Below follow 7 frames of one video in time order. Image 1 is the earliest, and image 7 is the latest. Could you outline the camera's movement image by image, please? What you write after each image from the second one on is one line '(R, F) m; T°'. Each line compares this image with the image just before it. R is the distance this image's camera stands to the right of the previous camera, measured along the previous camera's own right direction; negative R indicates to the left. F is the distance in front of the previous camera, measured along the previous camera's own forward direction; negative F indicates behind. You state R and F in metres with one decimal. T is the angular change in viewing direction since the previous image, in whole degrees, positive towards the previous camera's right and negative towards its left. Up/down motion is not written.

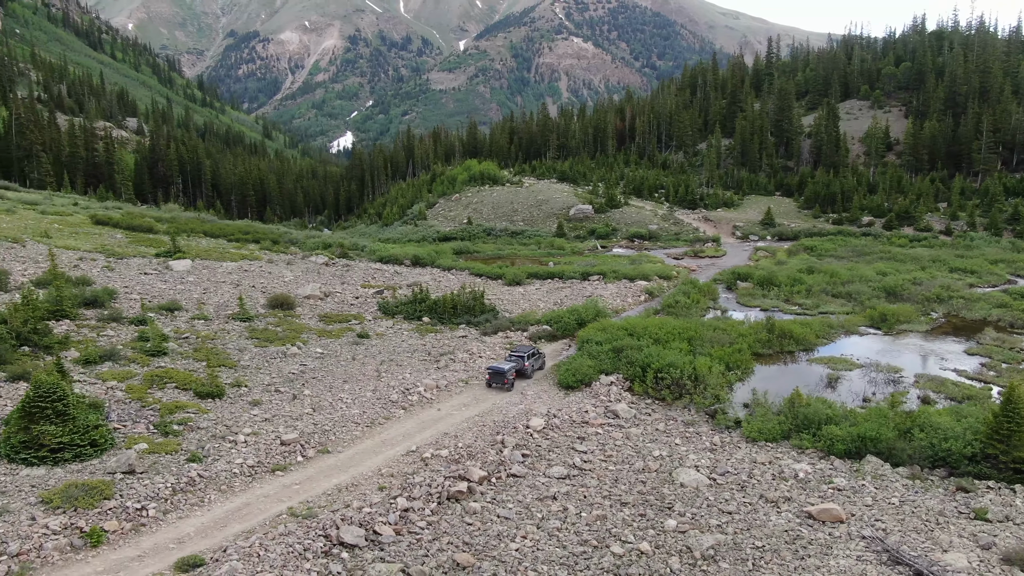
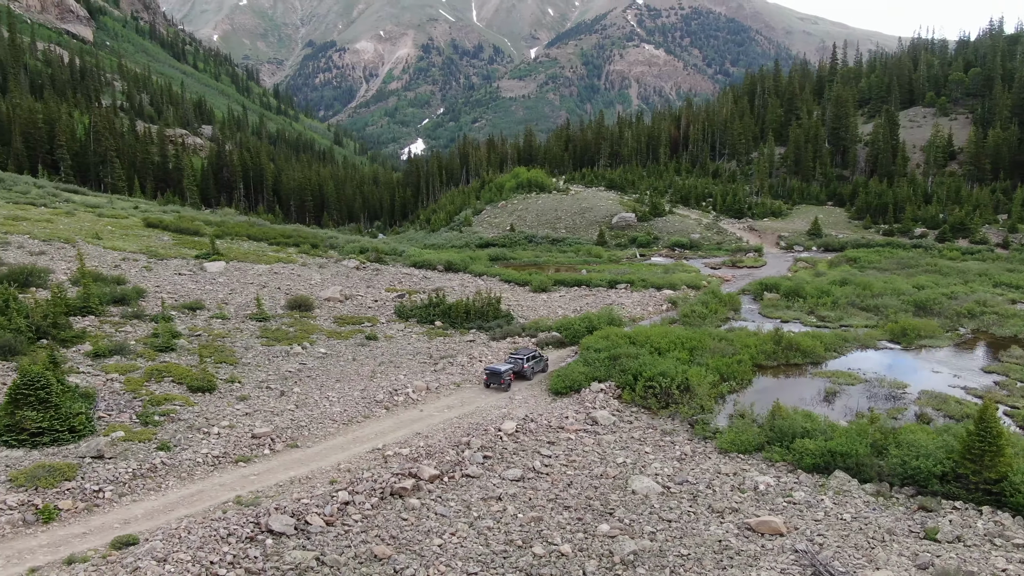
(+2.2, -0.3) m; -5°
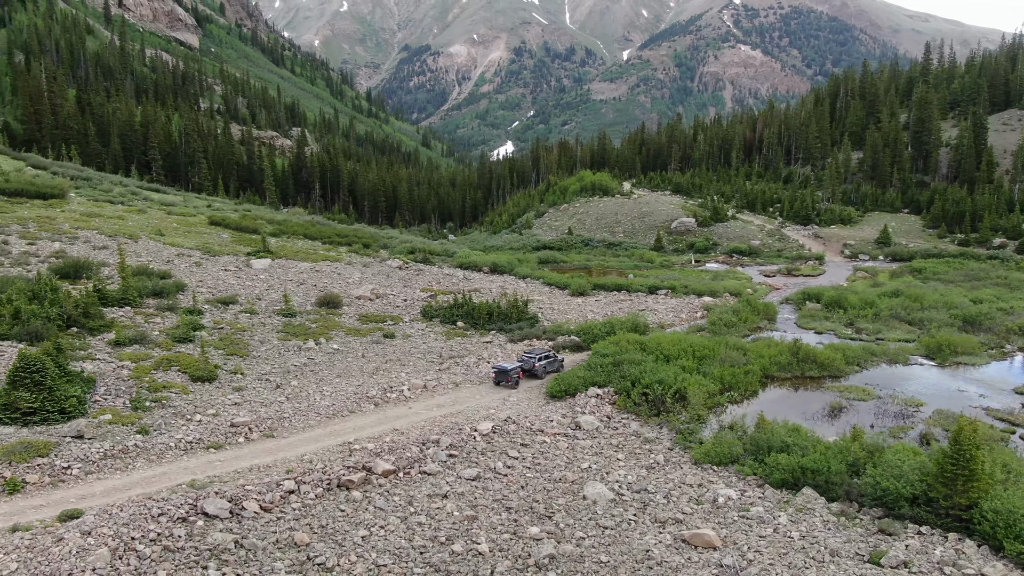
(+2.6, -0.1) m; -7°
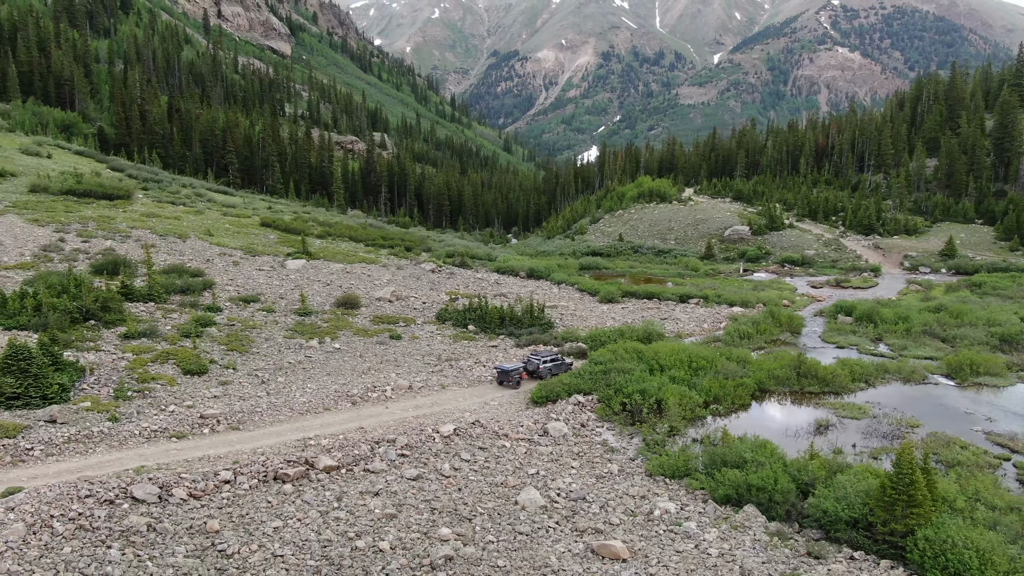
(+2.9, -0.1) m; -6°
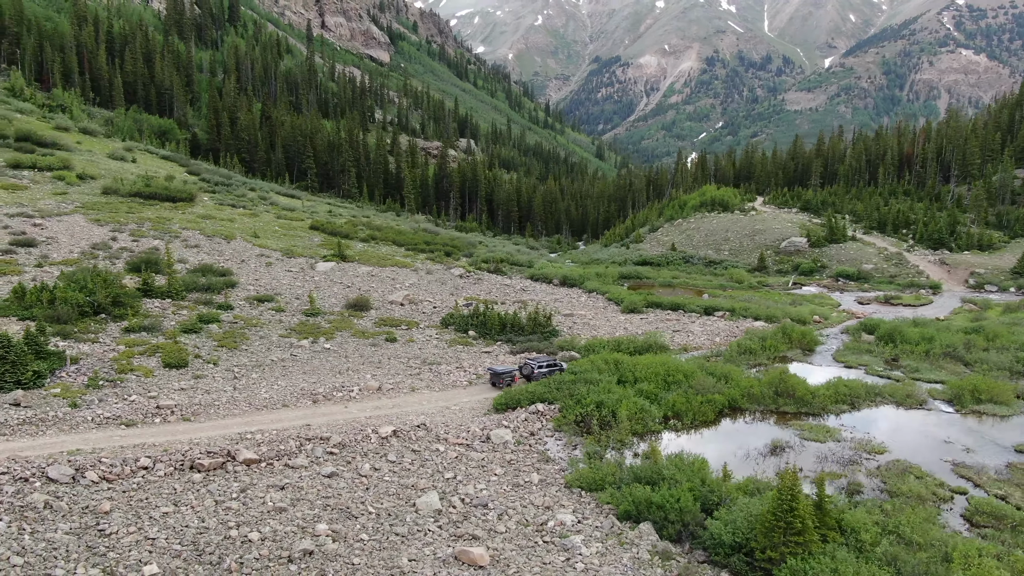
(+3.9, 0.0) m; -7°
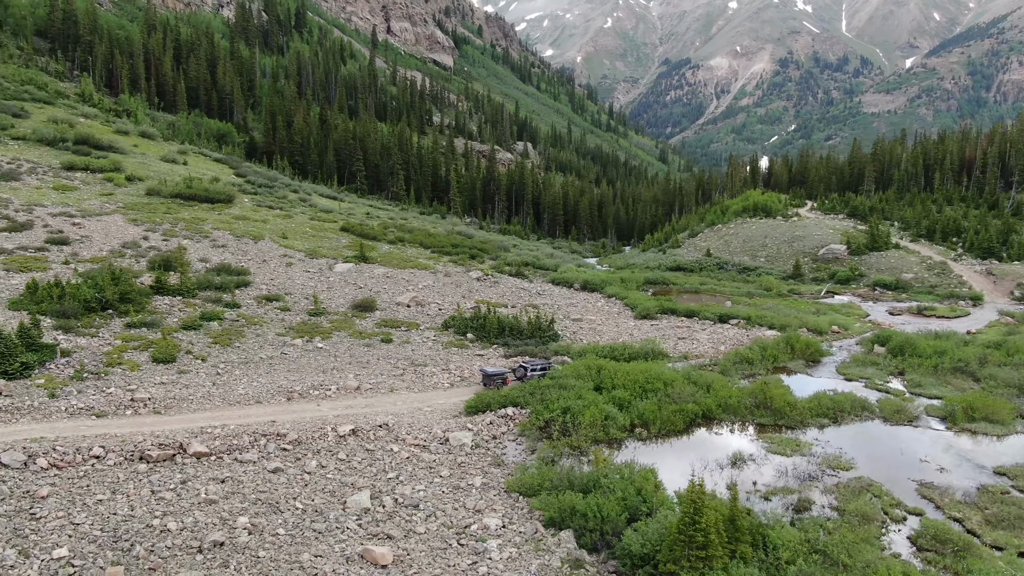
(+2.8, 0.0) m; -5°
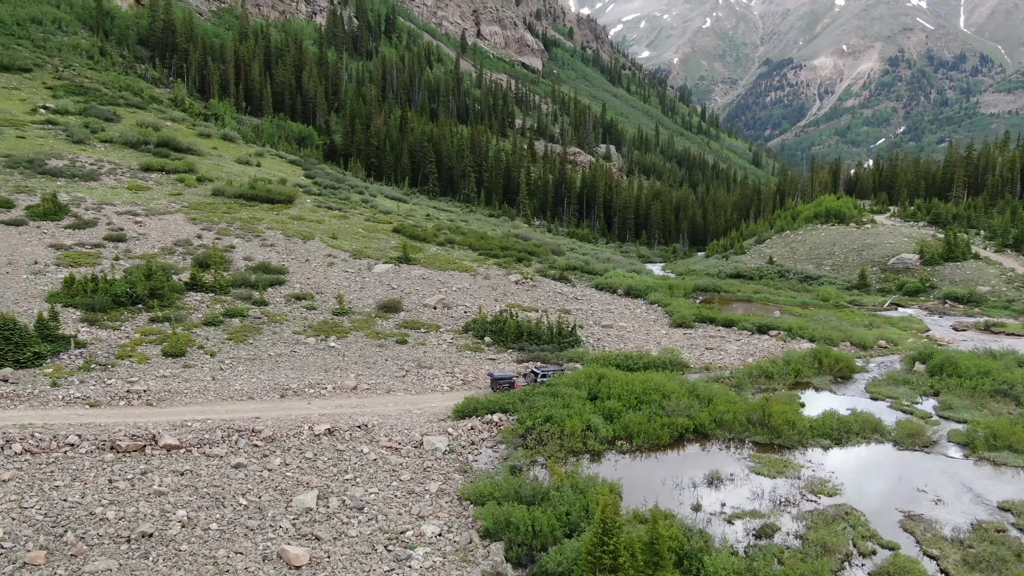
(+3.0, +0.5) m; -7°
